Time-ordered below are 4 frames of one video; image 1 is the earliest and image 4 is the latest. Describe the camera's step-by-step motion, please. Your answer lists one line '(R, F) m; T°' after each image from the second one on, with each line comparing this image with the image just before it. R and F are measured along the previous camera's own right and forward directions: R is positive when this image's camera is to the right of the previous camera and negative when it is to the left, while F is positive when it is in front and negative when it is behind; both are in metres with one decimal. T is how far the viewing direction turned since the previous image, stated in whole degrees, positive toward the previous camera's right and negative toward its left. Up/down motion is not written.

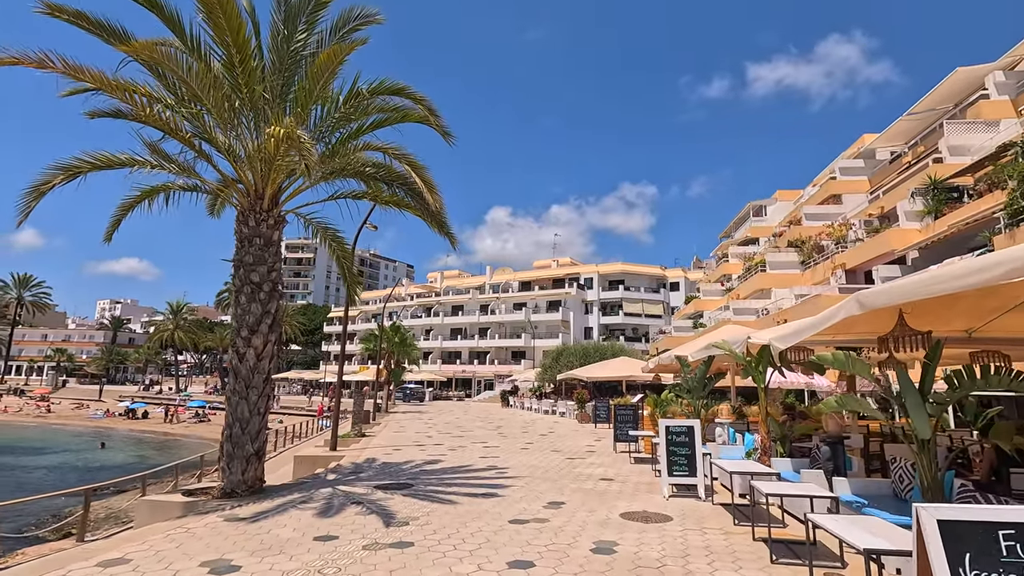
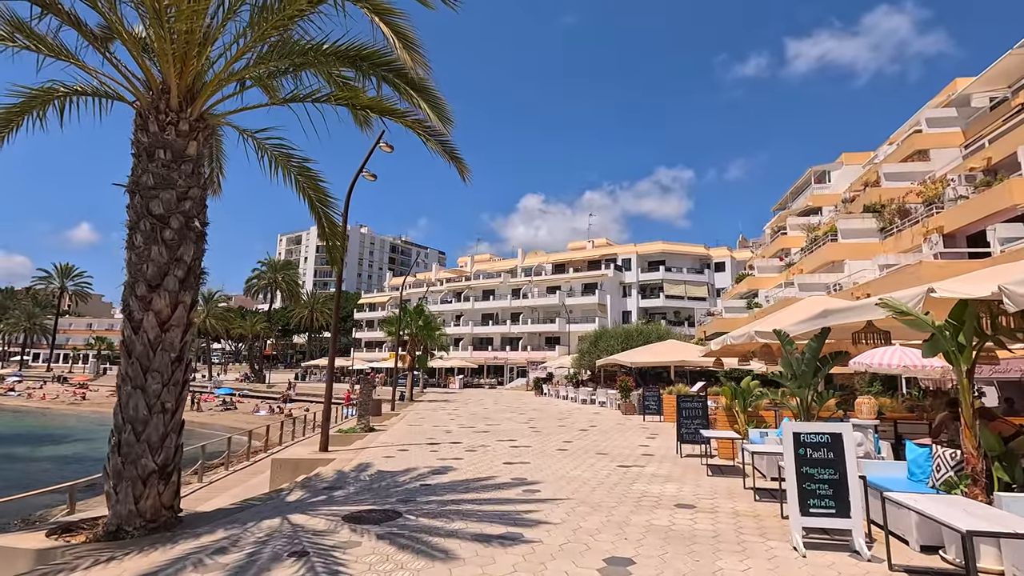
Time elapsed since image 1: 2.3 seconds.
(0.0, +2.9) m; -4°
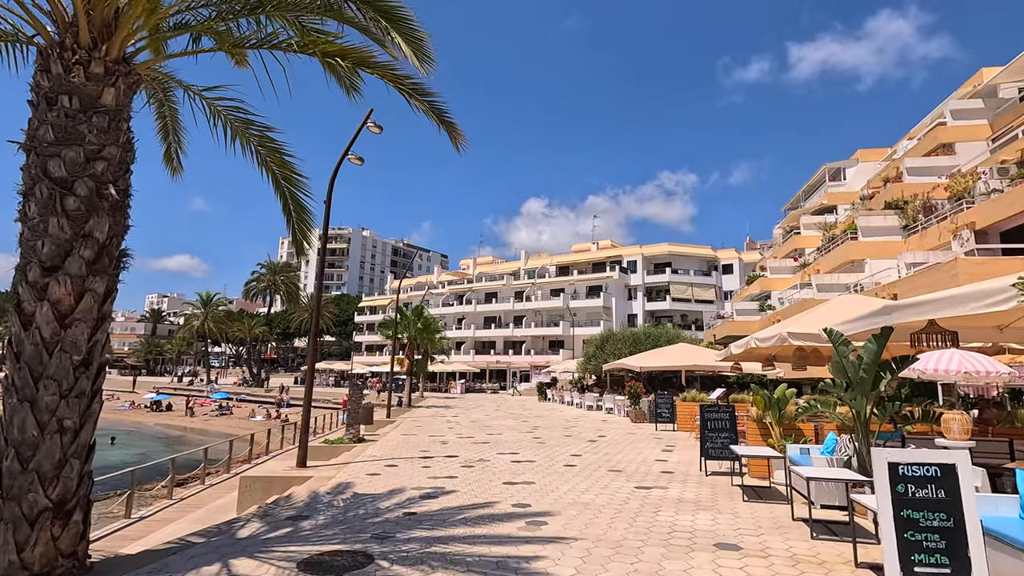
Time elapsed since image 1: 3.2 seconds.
(0.0, +1.2) m; 0°
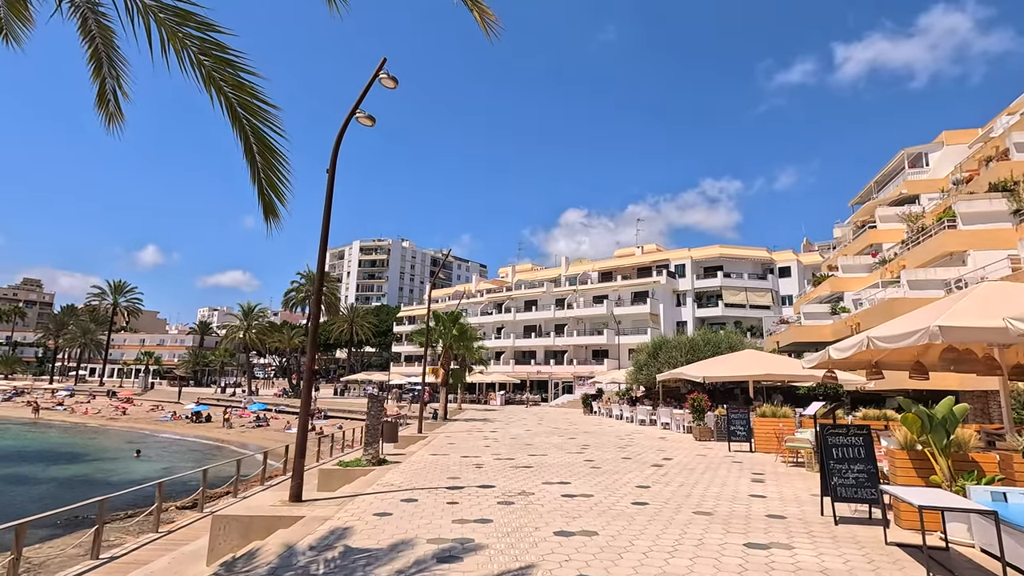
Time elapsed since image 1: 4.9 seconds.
(-0.1, +2.2) m; -4°
